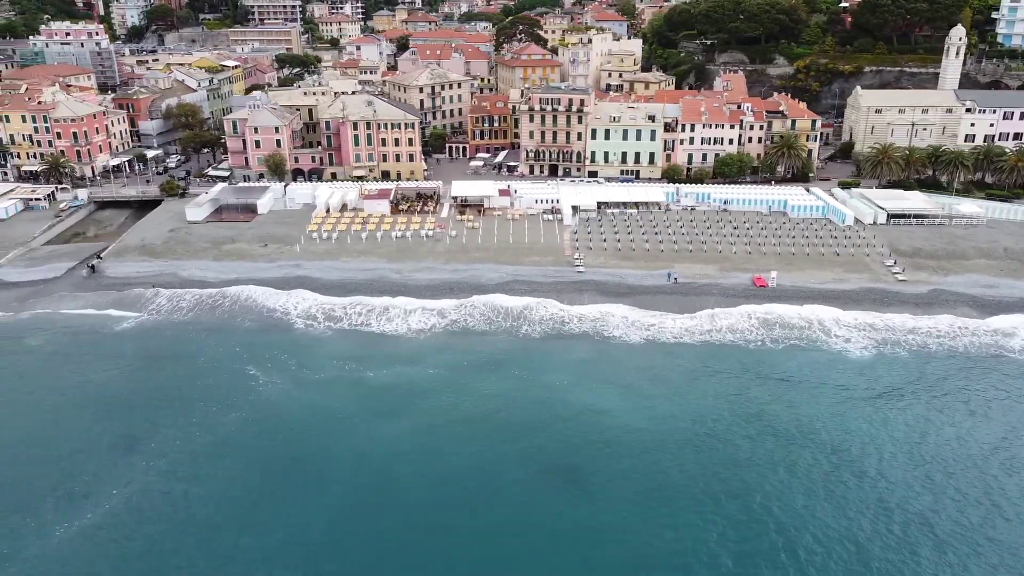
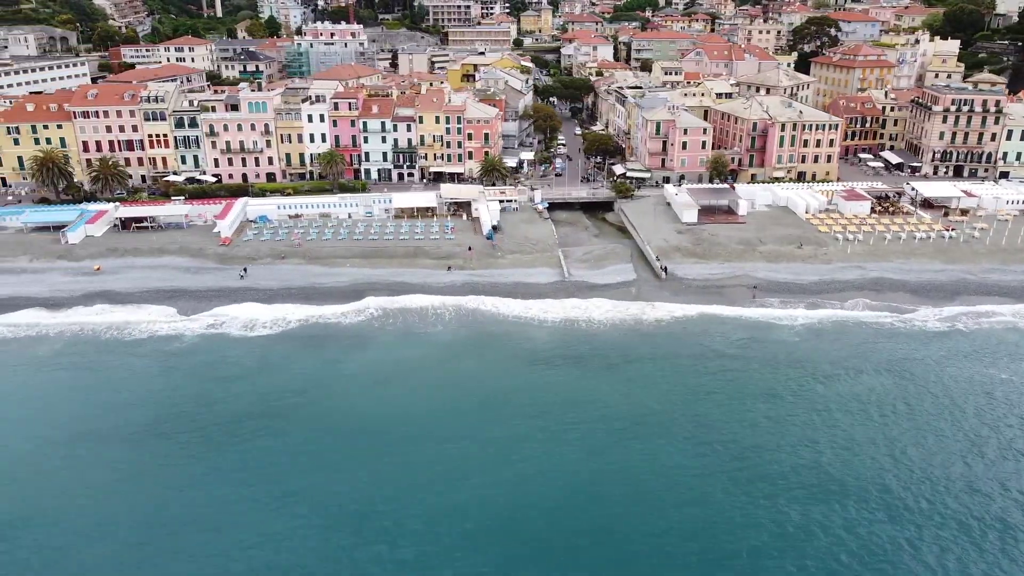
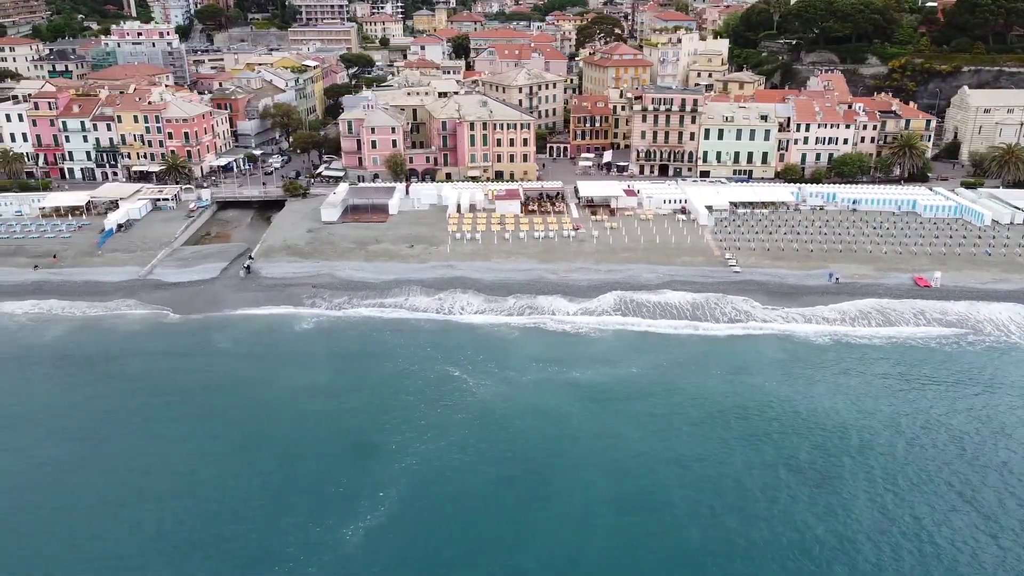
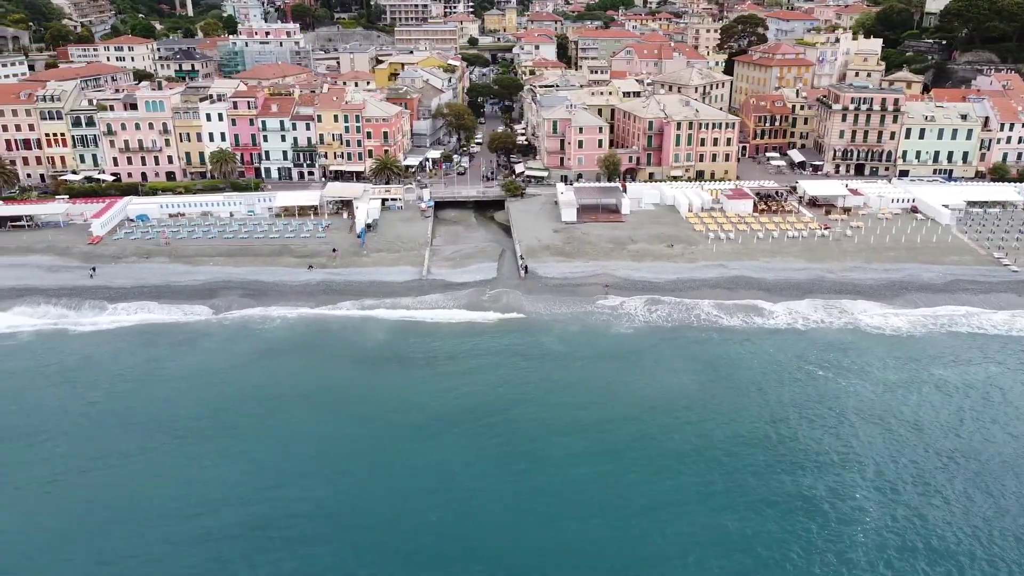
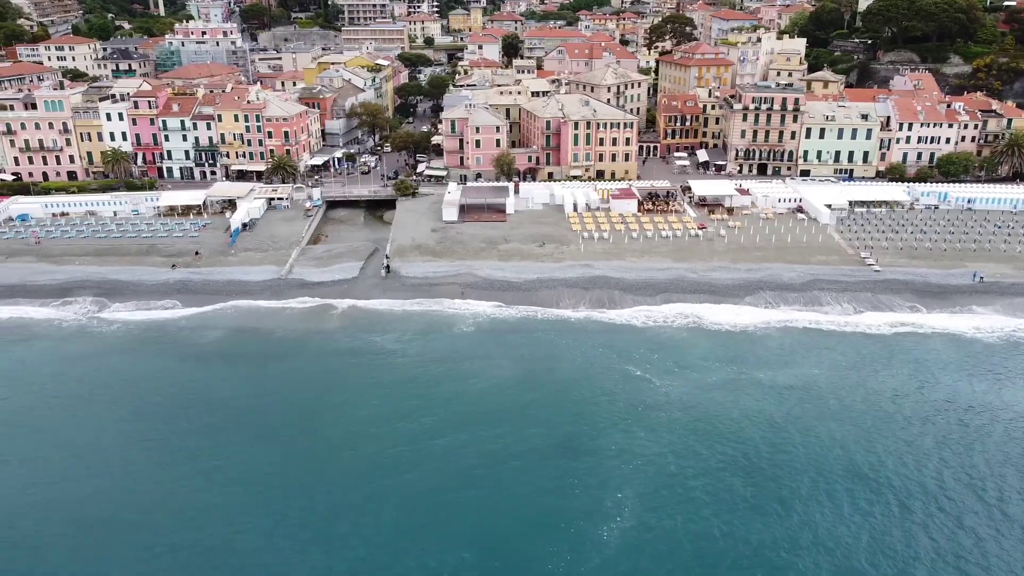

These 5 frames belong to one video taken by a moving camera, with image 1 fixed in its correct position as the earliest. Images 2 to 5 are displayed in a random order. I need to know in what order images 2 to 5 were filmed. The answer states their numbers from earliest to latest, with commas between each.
3, 5, 4, 2
